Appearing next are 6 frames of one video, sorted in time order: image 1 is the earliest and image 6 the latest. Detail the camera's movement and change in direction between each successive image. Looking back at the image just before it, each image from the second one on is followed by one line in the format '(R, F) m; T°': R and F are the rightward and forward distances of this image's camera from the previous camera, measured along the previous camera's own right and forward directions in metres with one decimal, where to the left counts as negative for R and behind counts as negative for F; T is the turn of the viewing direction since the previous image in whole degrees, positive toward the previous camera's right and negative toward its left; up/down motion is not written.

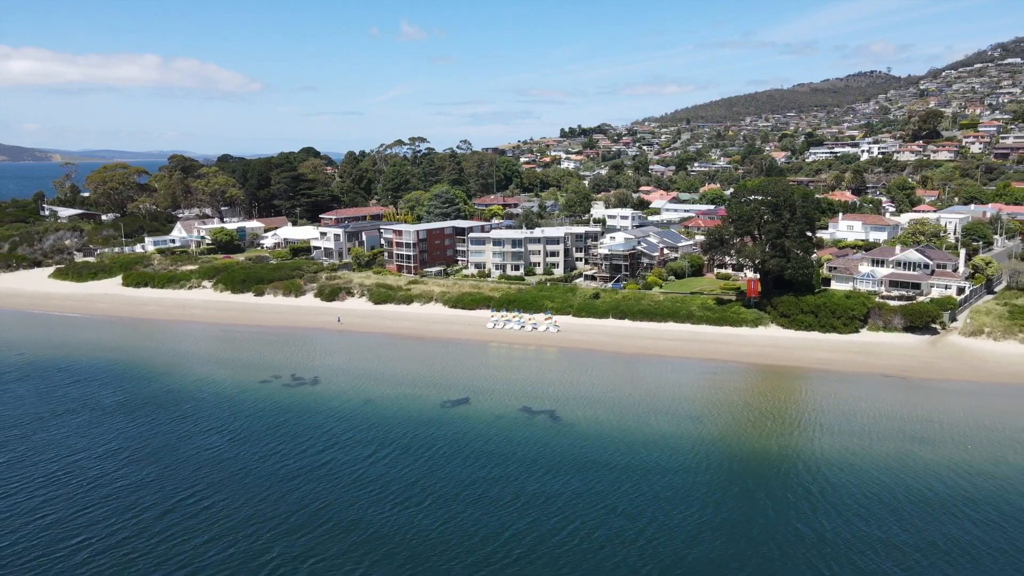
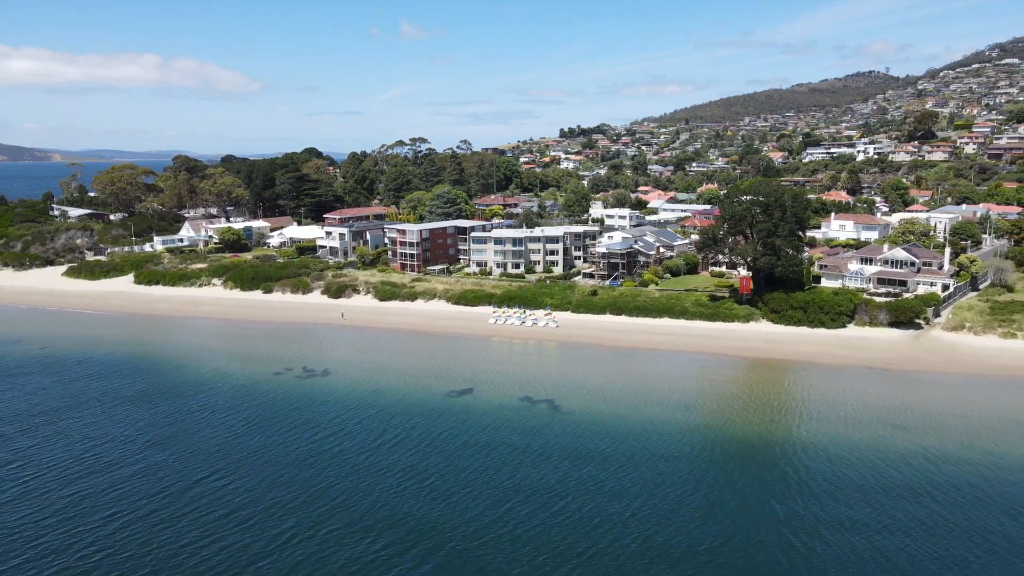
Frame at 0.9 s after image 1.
(-0.1, -1.7) m; 0°
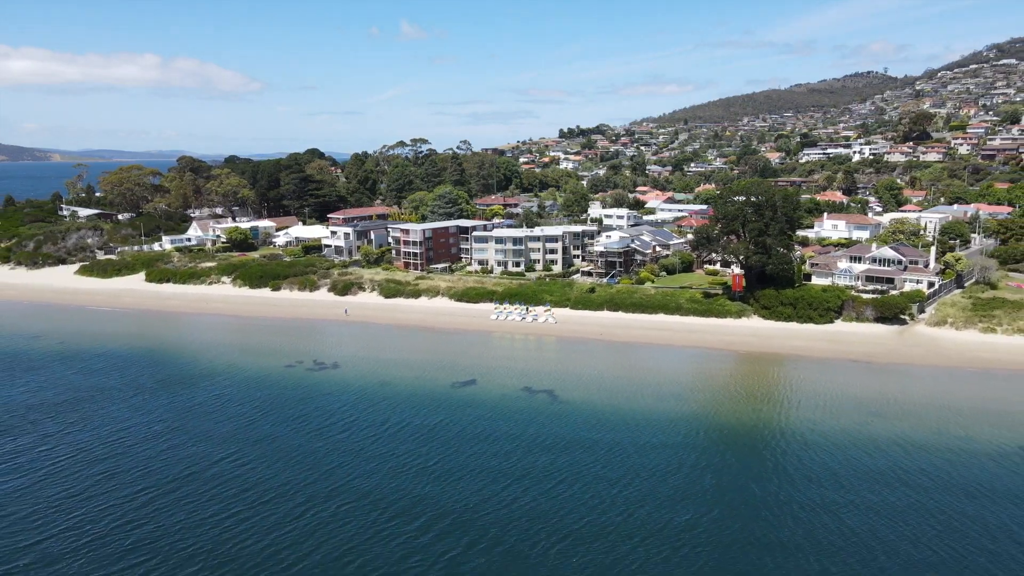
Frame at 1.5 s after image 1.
(-0.1, -1.8) m; 0°
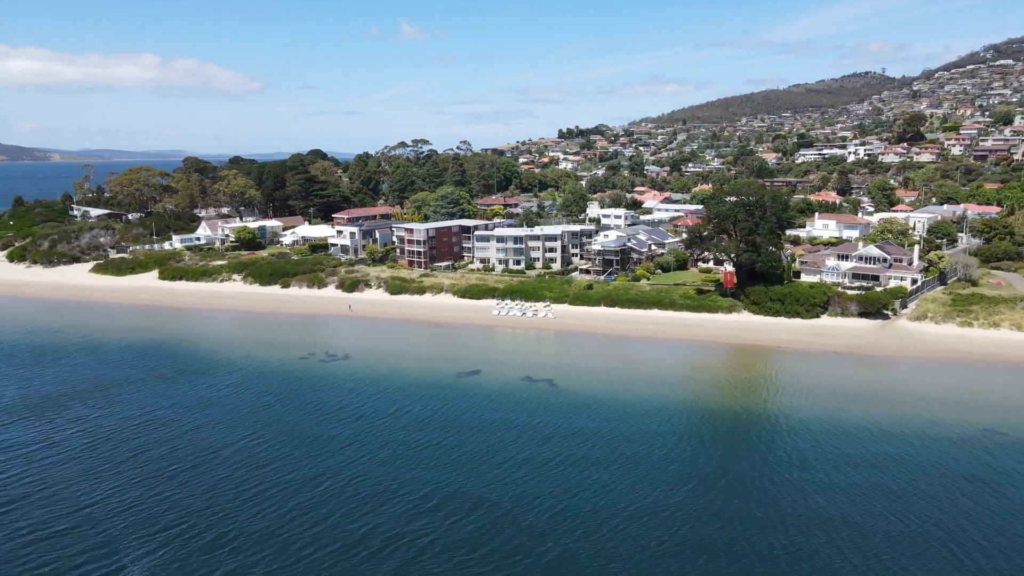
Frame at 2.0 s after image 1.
(-0.1, -2.2) m; 0°
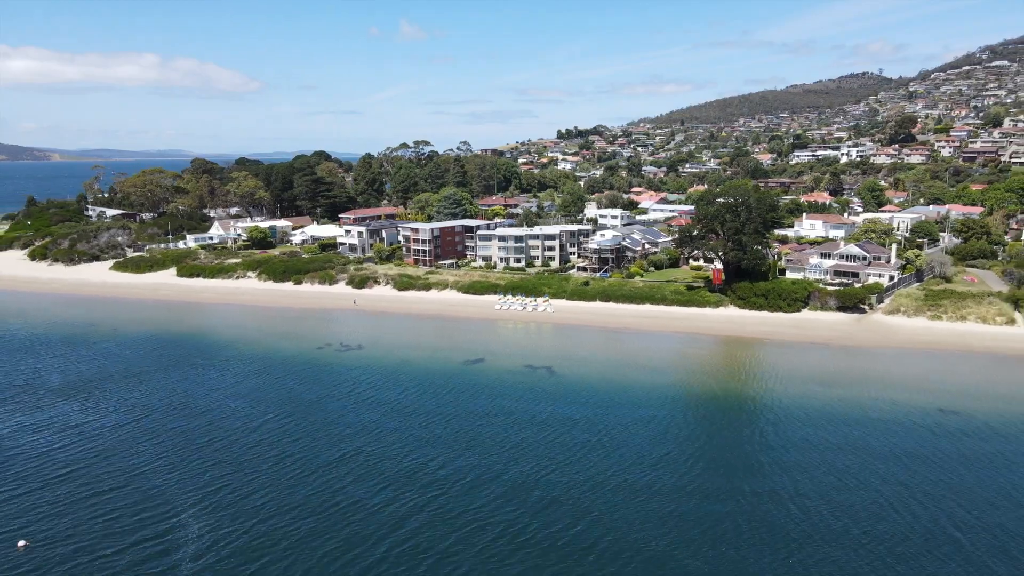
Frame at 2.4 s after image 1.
(-0.1, -3.3) m; 0°
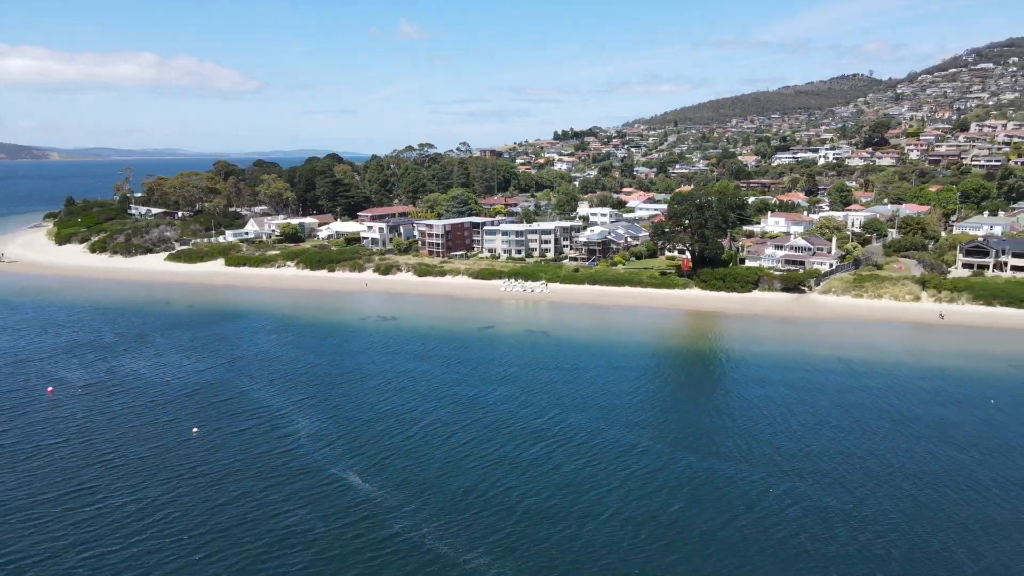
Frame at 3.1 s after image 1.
(-0.3, -10.9) m; 0°
